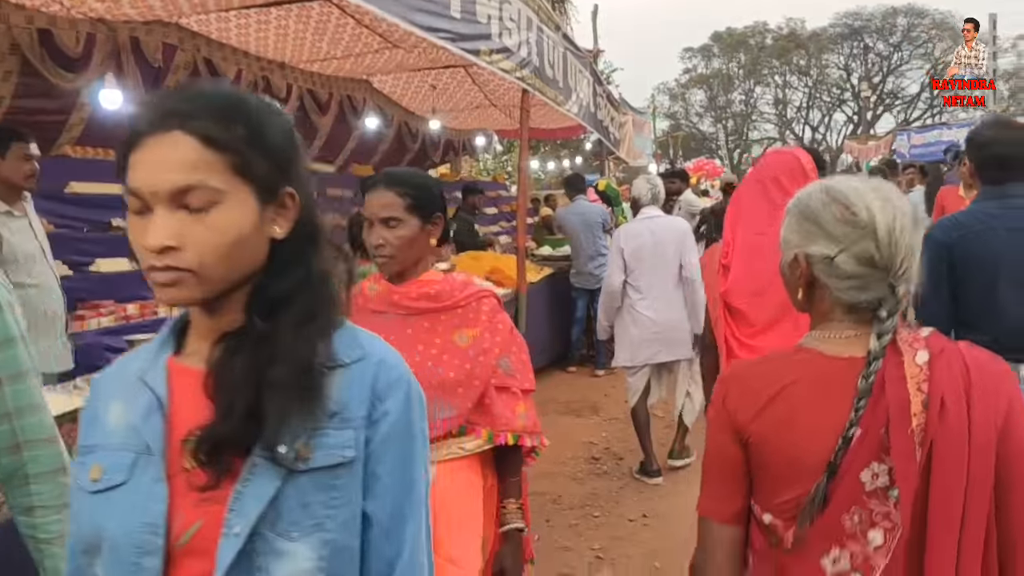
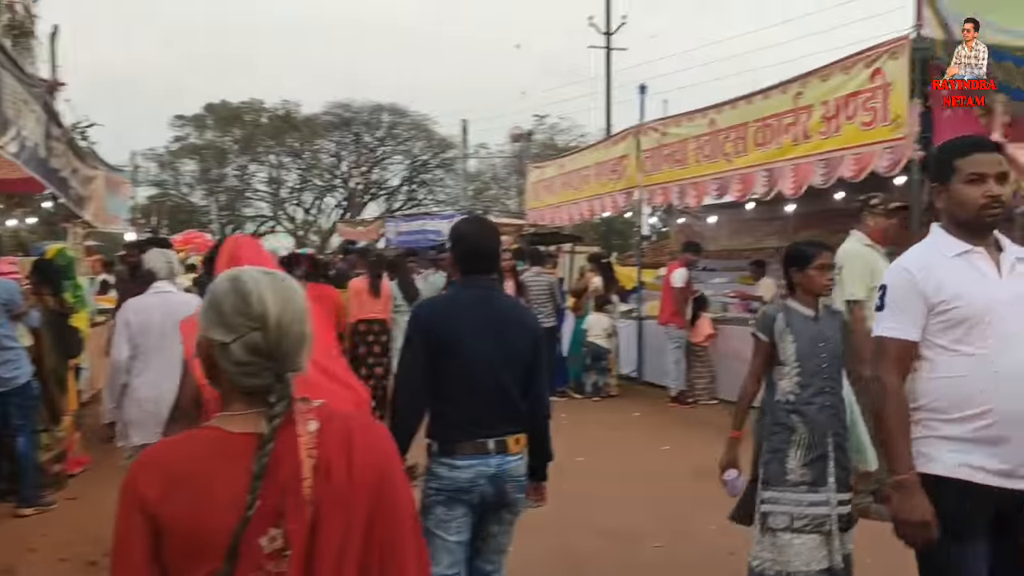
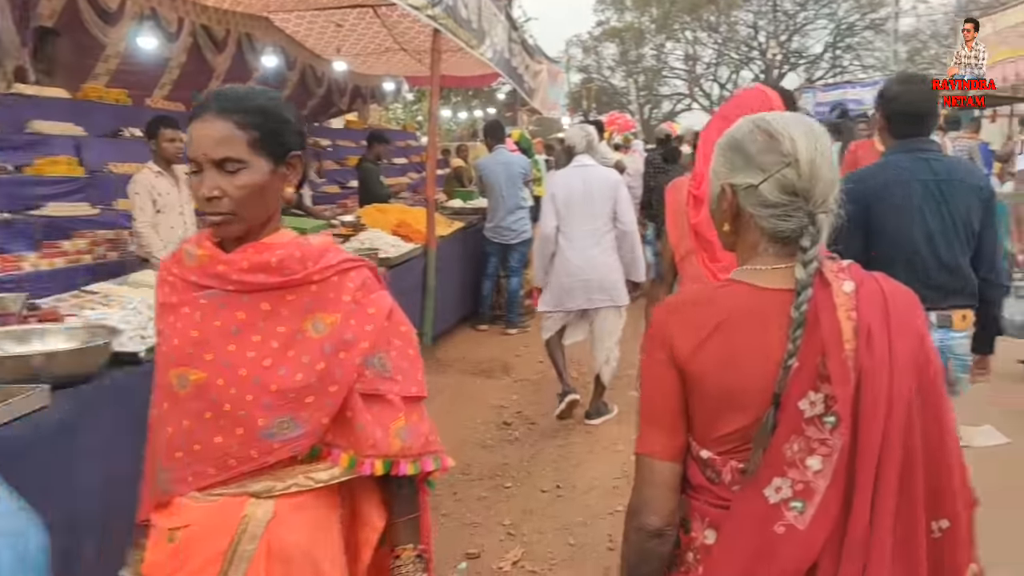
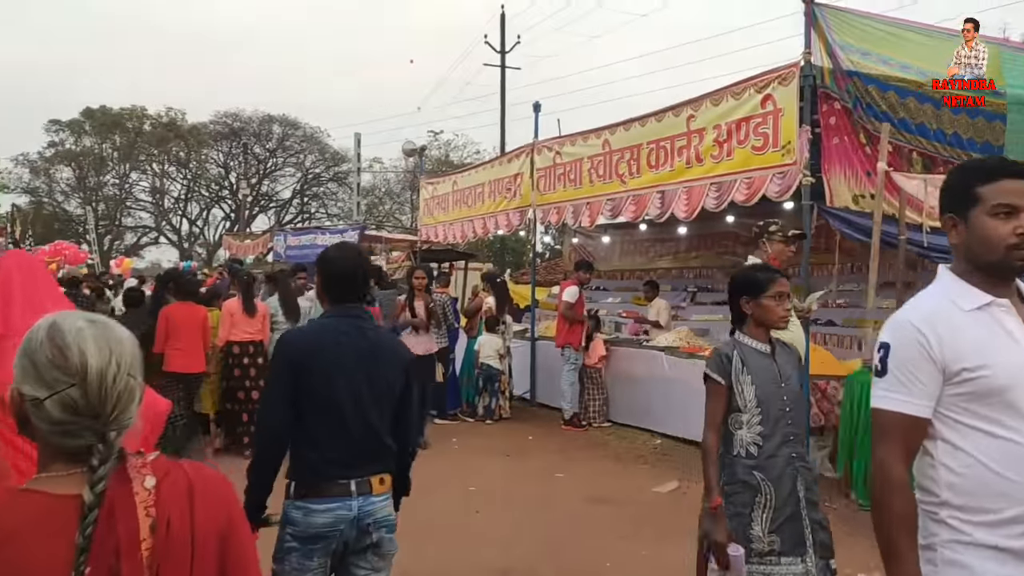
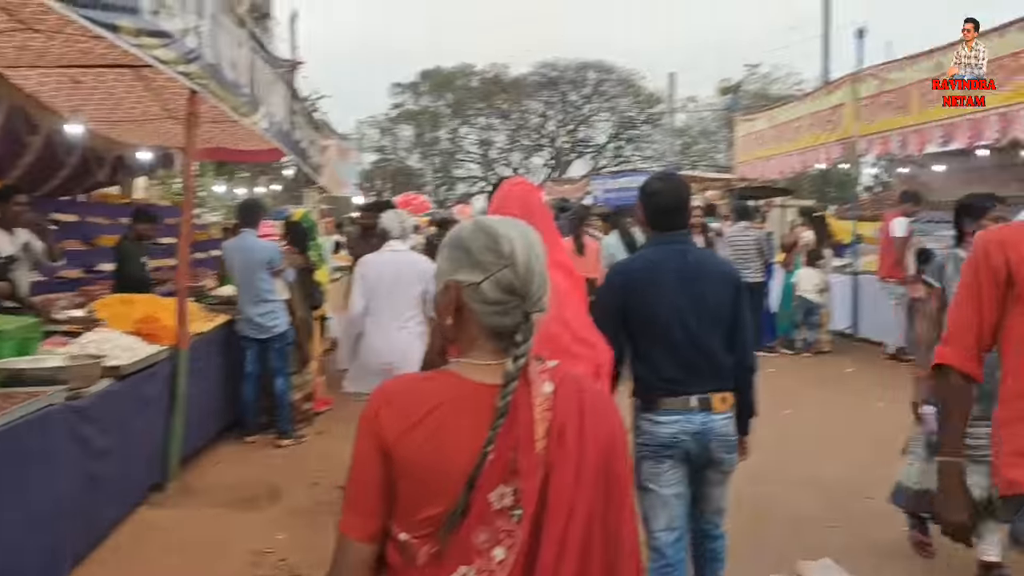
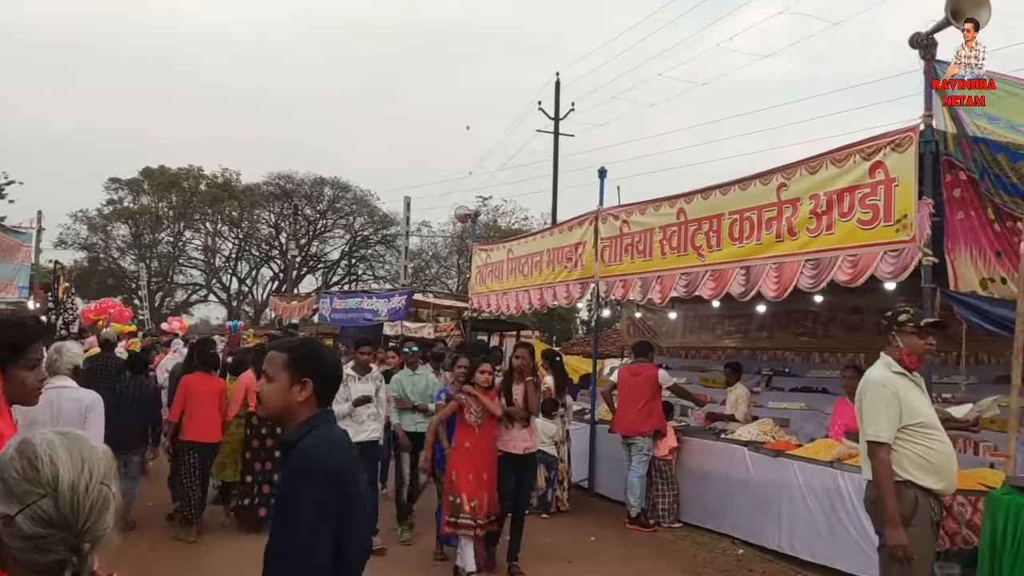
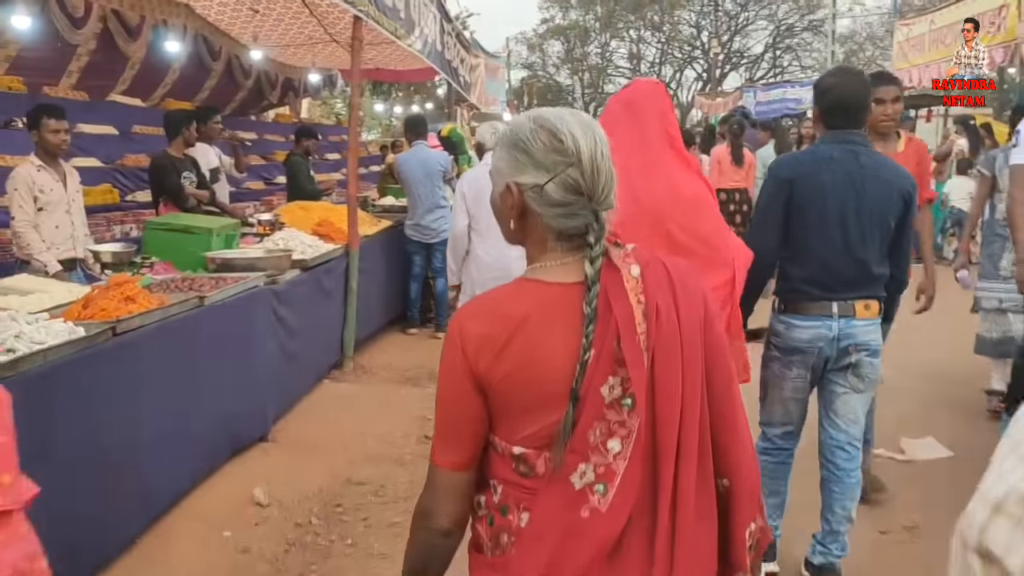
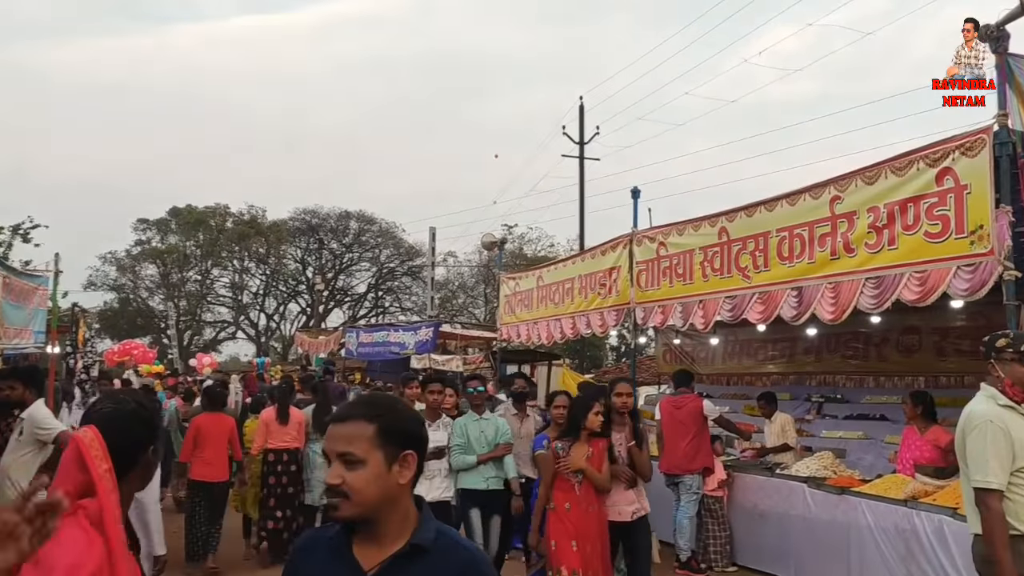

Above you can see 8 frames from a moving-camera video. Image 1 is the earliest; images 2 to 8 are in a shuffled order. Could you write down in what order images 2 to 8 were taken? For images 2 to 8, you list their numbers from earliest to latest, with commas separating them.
3, 7, 5, 2, 4, 6, 8
